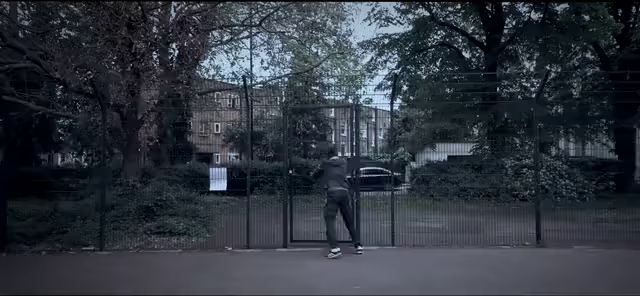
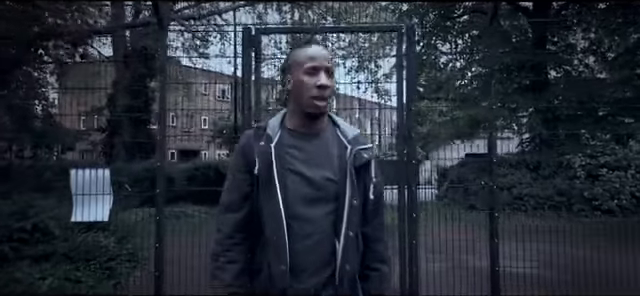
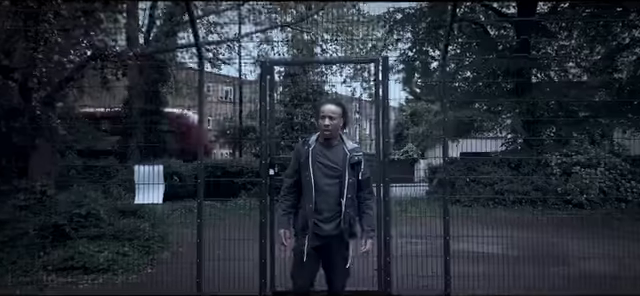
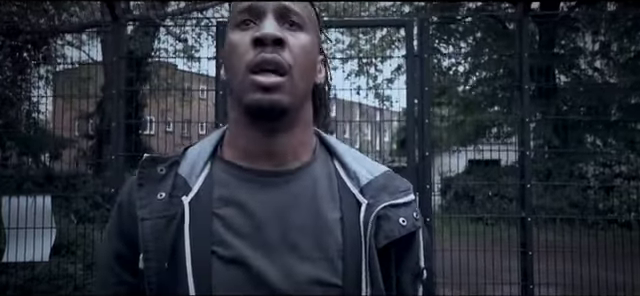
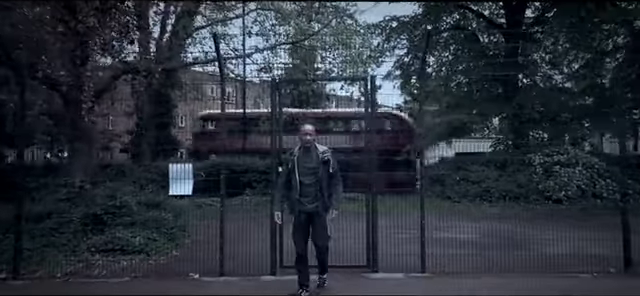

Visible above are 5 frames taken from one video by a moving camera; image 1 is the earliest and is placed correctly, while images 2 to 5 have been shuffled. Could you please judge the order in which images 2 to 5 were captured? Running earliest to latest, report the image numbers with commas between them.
5, 3, 2, 4
